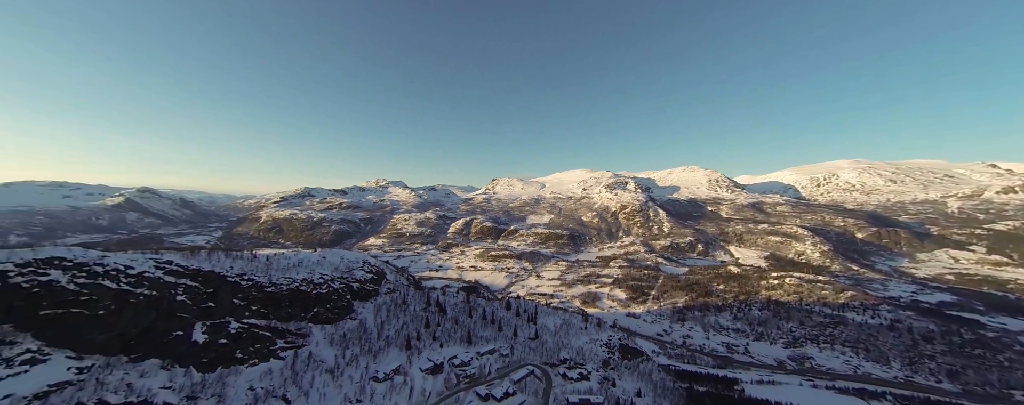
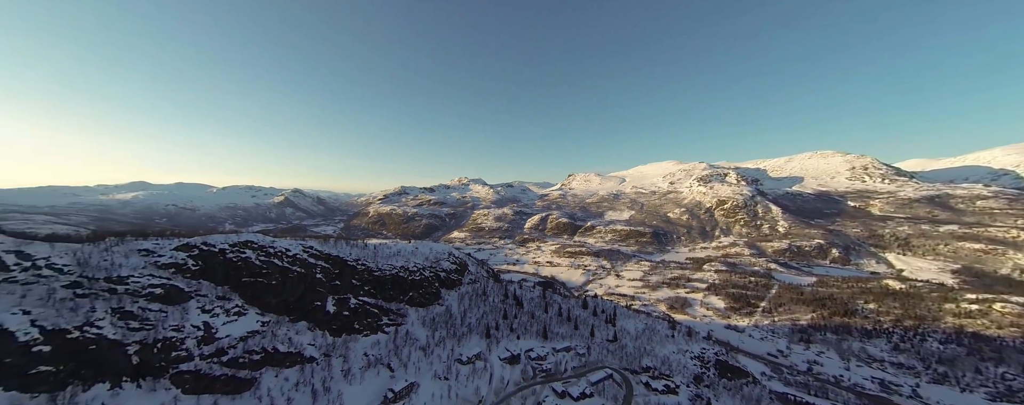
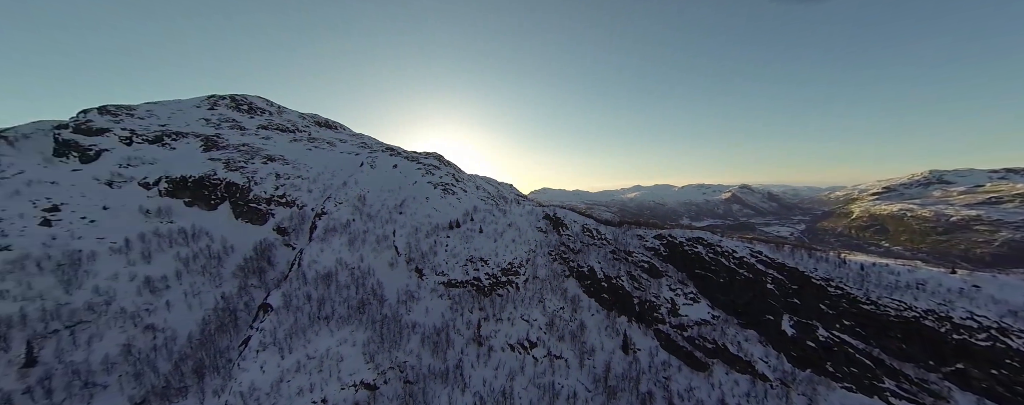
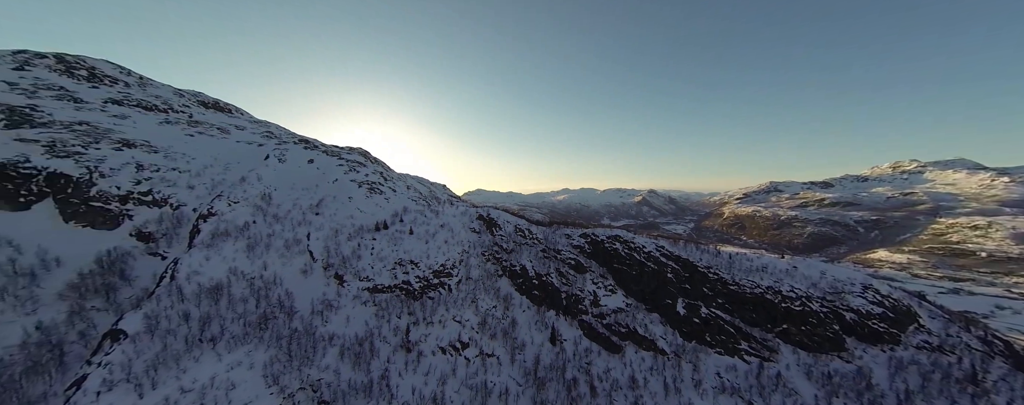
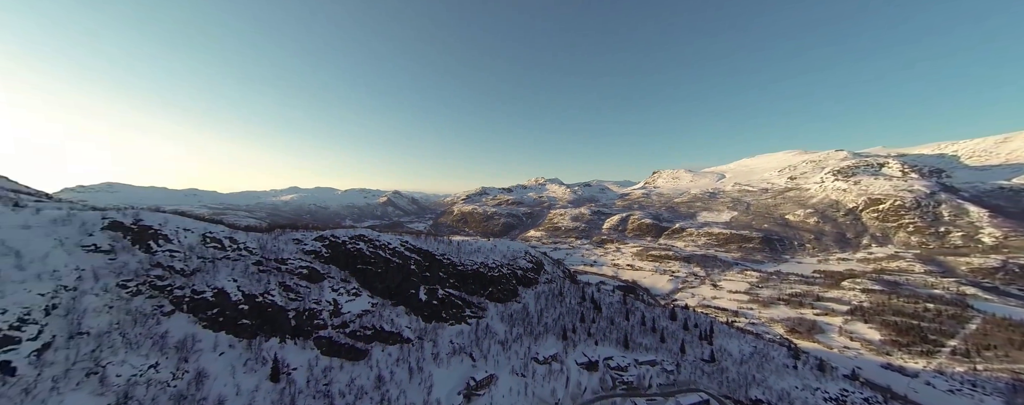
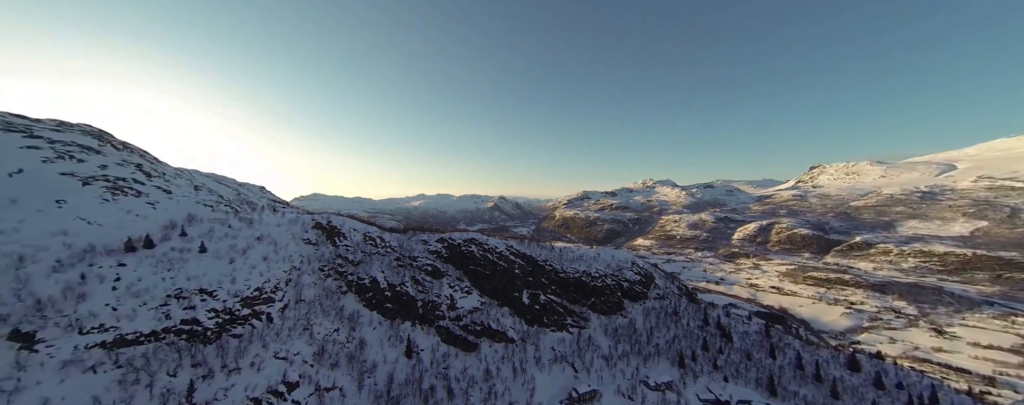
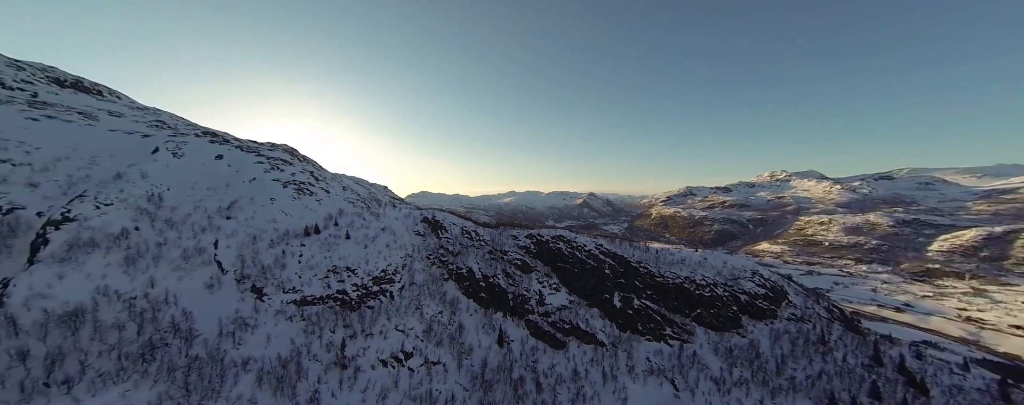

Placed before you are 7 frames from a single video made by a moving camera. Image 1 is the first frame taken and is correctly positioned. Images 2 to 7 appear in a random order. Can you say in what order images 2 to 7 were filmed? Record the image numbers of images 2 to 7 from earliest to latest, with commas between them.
2, 5, 6, 7, 4, 3
